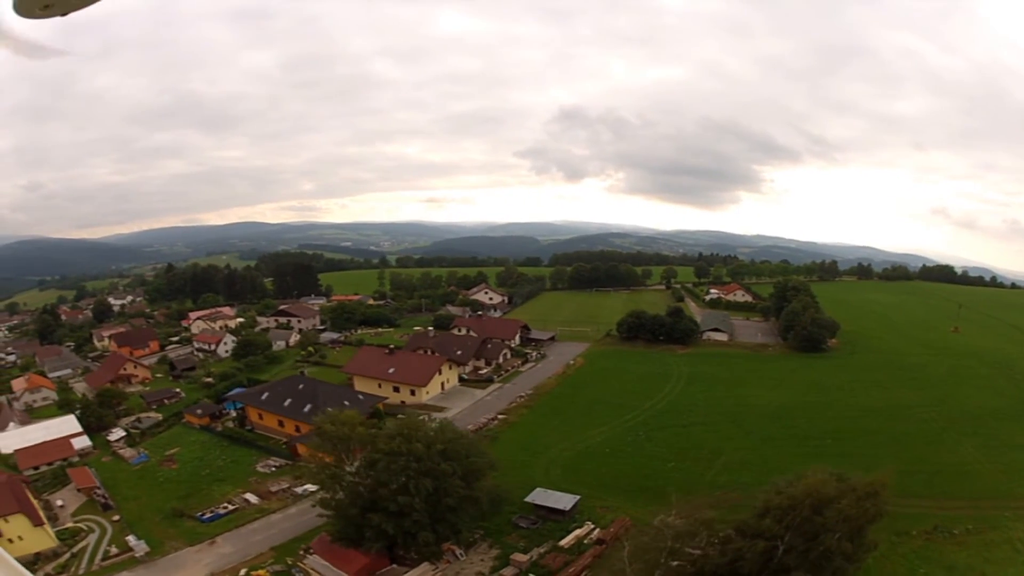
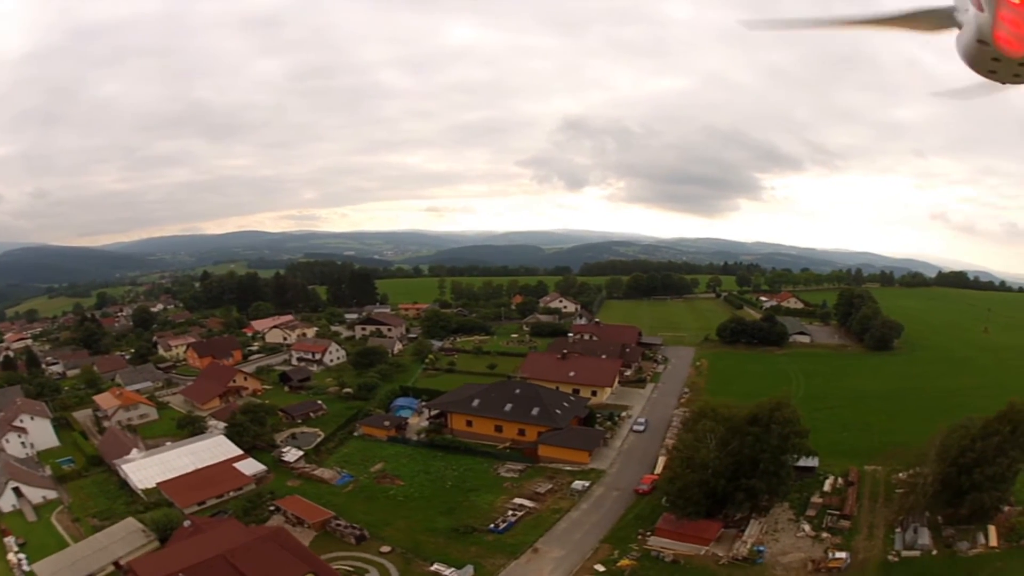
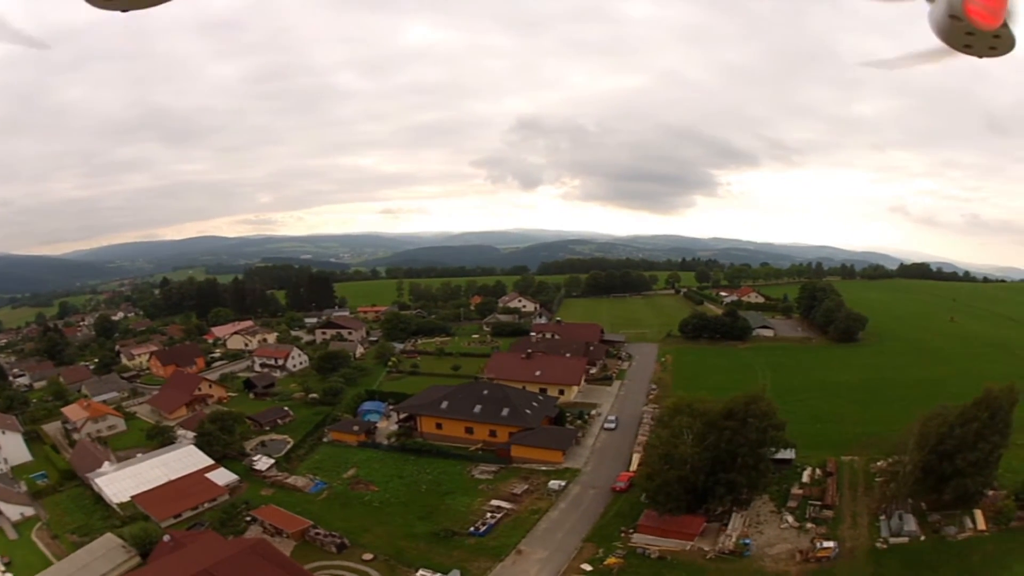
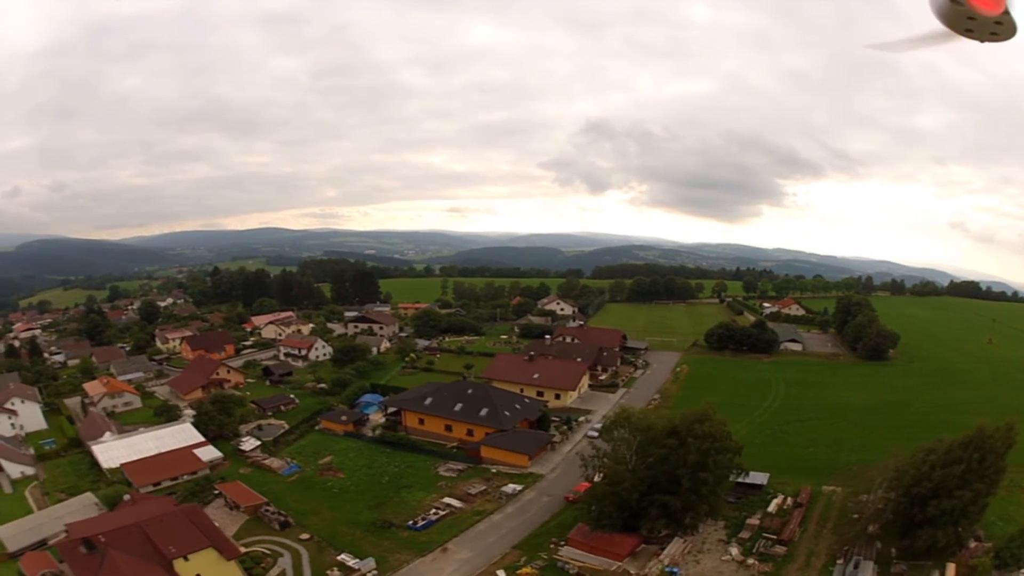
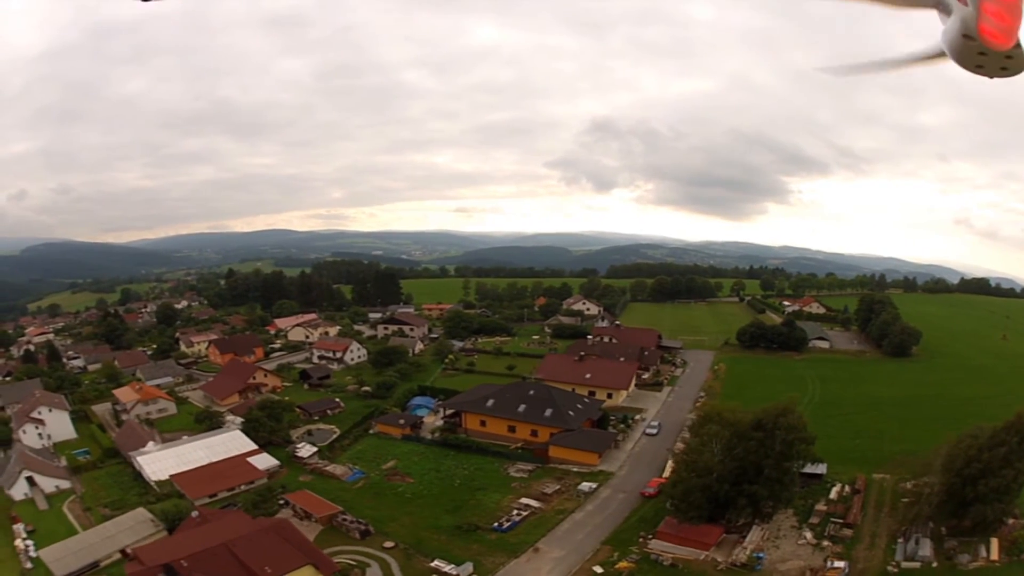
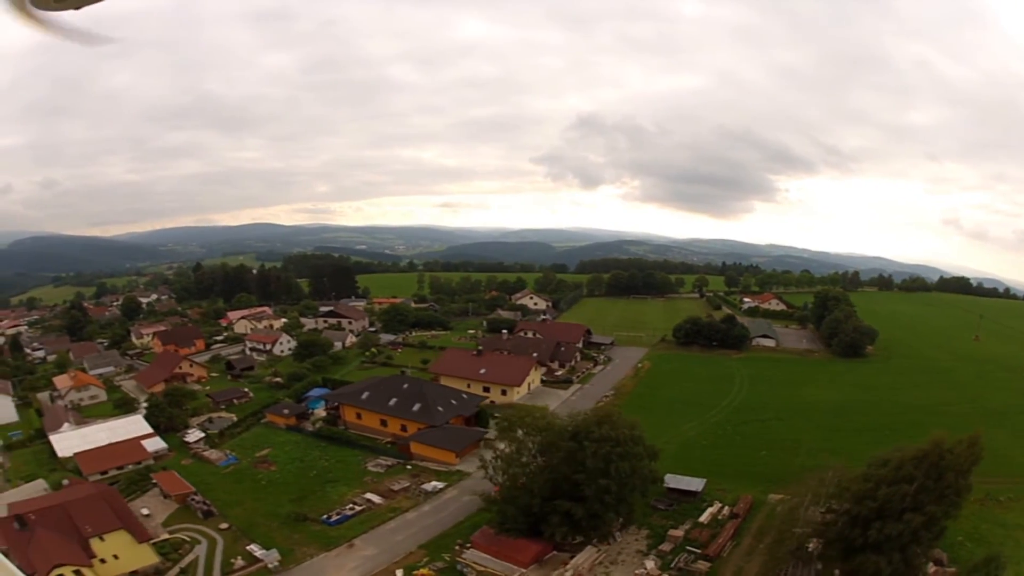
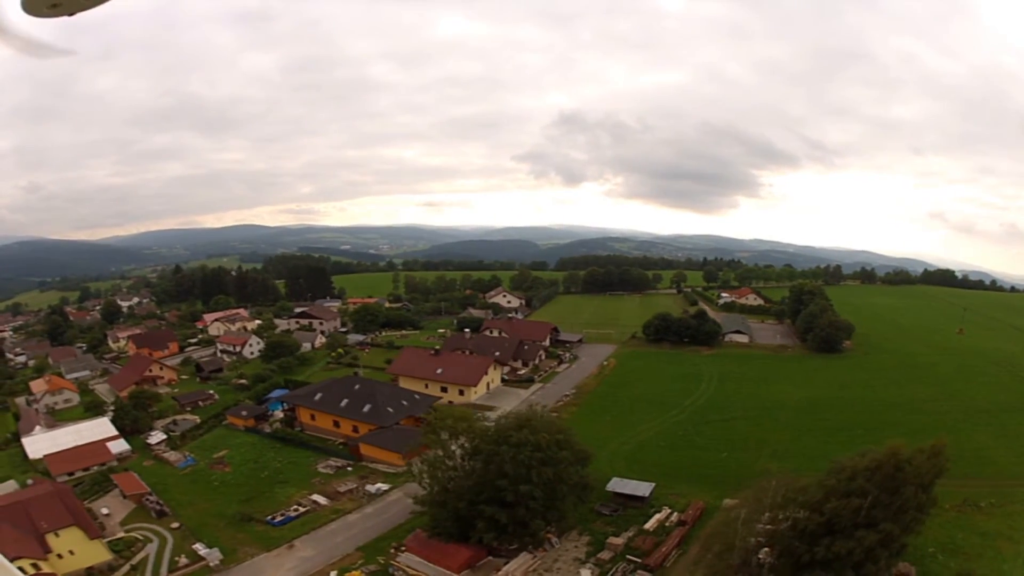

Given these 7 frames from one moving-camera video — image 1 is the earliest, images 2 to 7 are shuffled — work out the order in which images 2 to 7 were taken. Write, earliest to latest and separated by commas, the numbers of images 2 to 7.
7, 6, 4, 5, 2, 3
